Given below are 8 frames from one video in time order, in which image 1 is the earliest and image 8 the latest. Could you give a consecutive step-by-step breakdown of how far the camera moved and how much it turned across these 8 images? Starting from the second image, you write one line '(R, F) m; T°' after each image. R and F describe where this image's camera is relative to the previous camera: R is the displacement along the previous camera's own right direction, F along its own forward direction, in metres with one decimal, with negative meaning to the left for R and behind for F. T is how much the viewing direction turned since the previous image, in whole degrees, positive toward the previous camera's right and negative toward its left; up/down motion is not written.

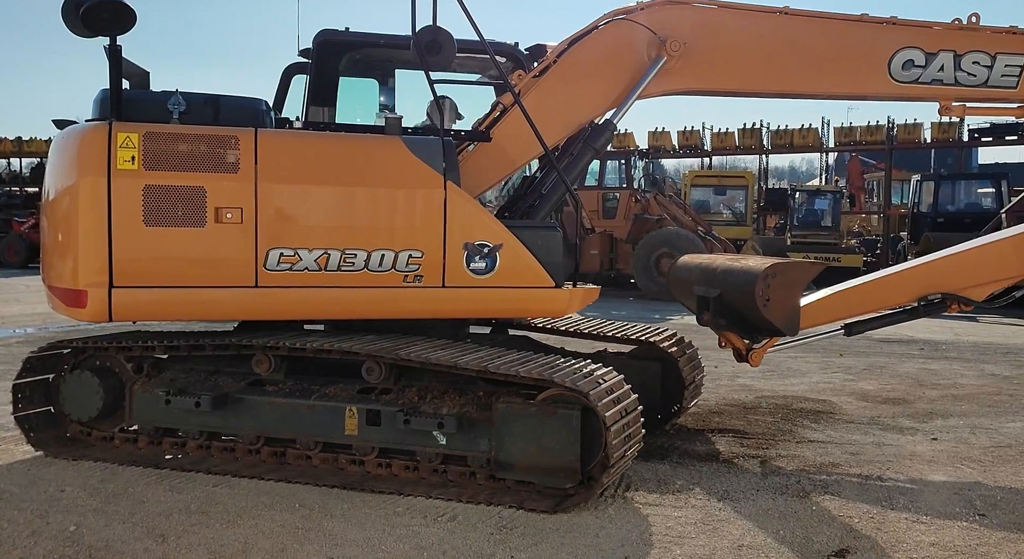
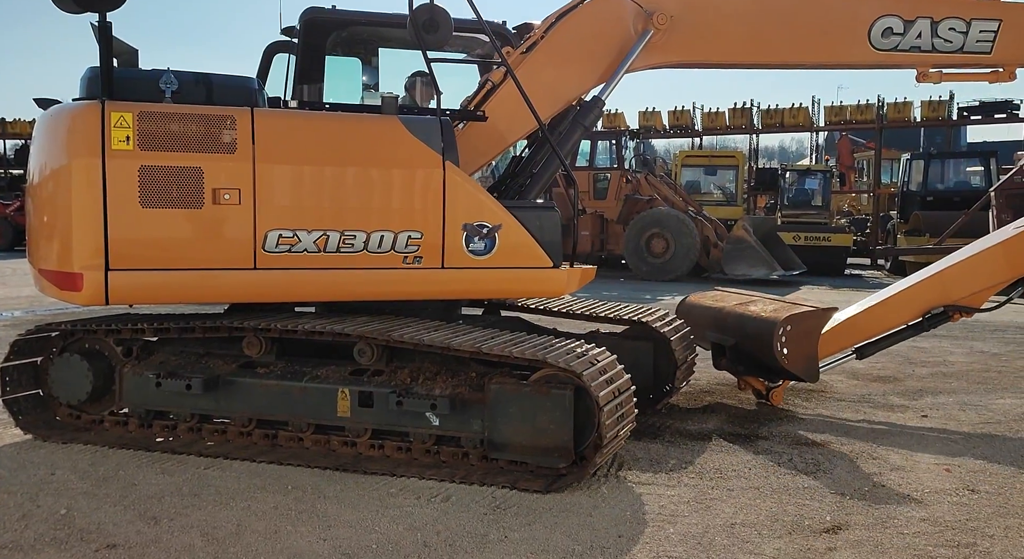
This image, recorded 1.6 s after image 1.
(0.0, 0.0) m; +1°
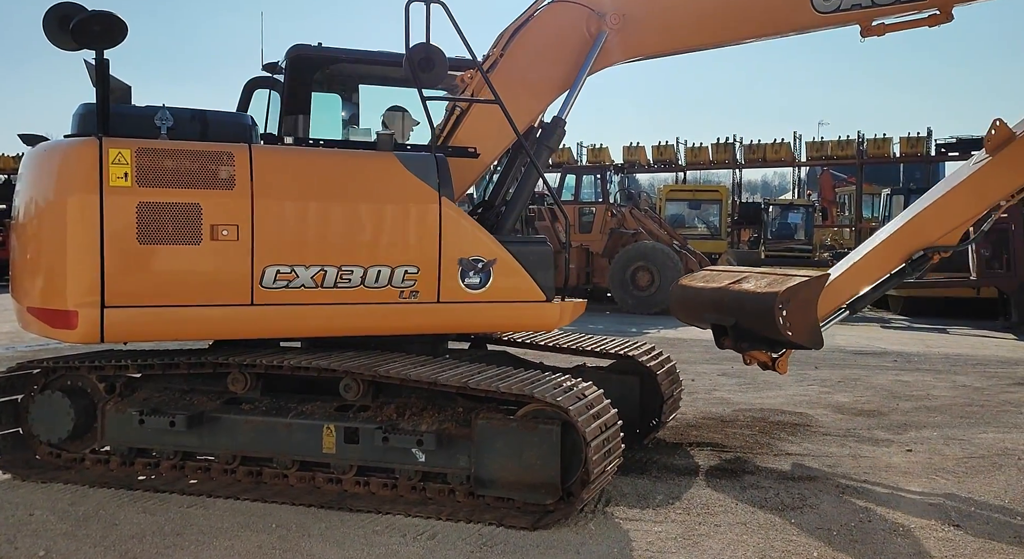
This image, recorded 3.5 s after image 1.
(0.0, 0.0) m; +1°
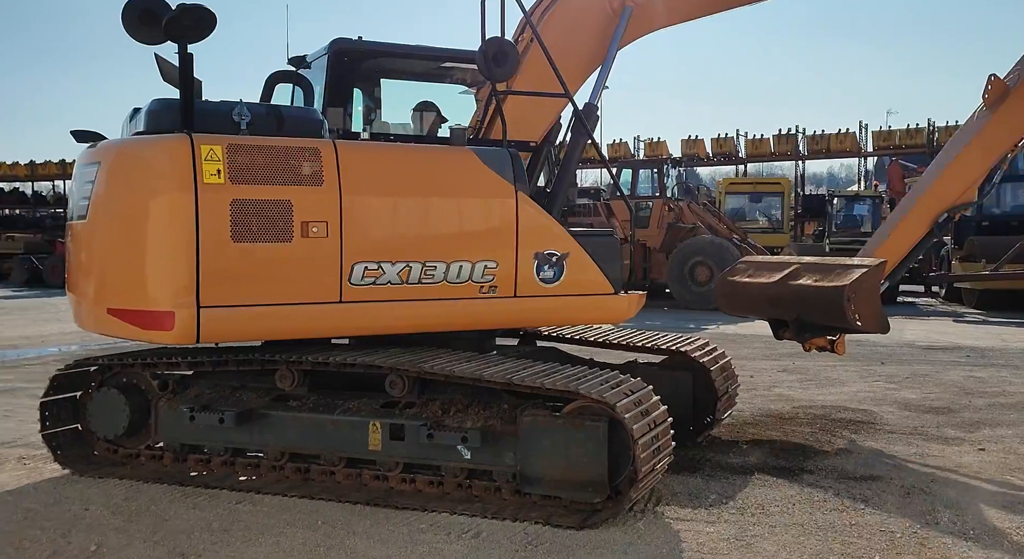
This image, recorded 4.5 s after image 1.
(+0.1, +0.1) m; -4°
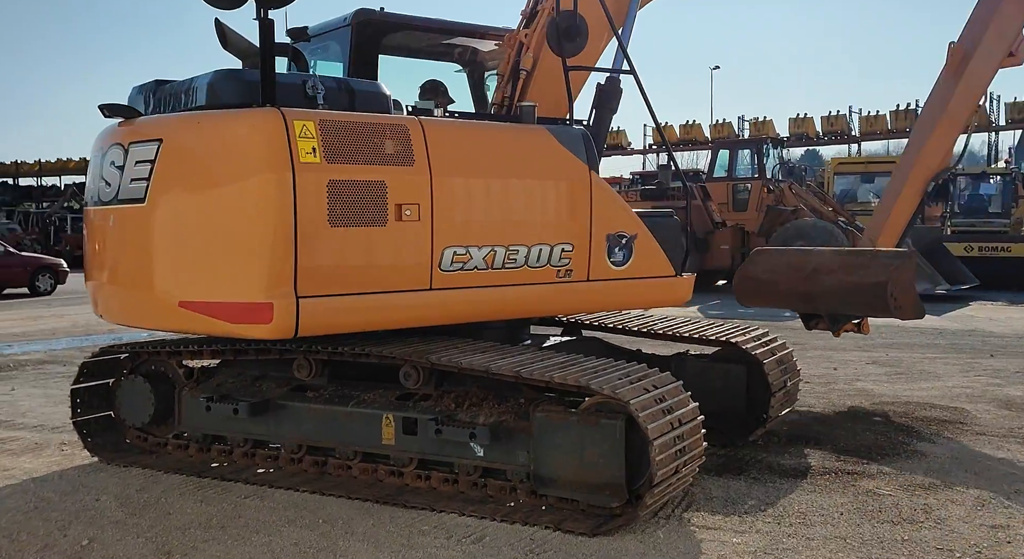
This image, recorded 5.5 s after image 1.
(+0.4, +0.3) m; -7°
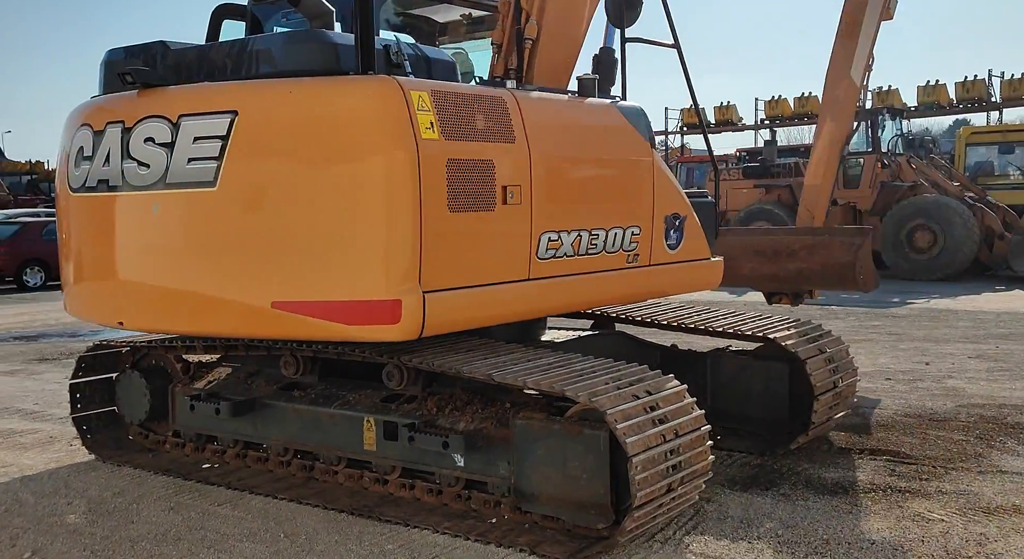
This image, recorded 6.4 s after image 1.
(+0.6, +0.4) m; -8°
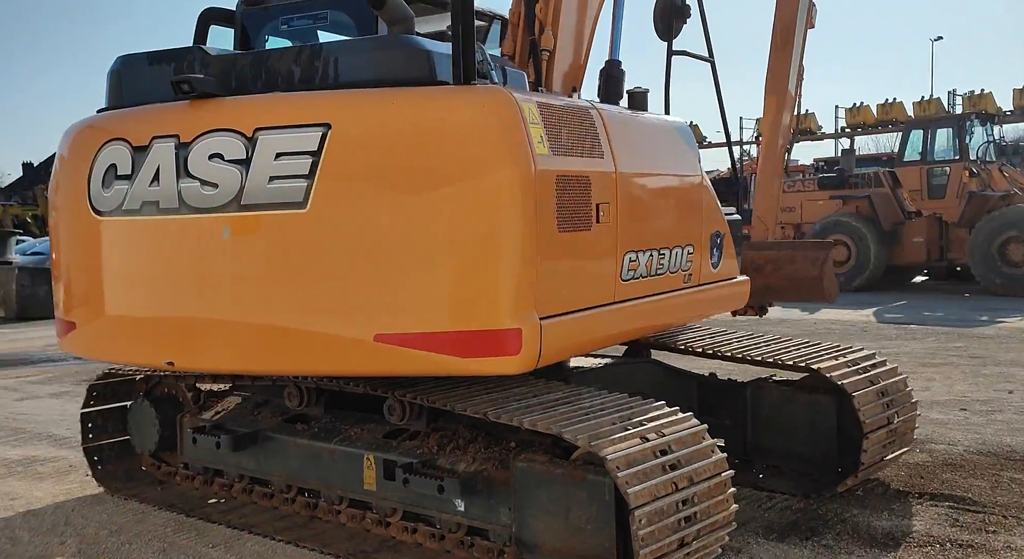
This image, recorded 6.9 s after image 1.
(+0.3, +0.3) m; -5°
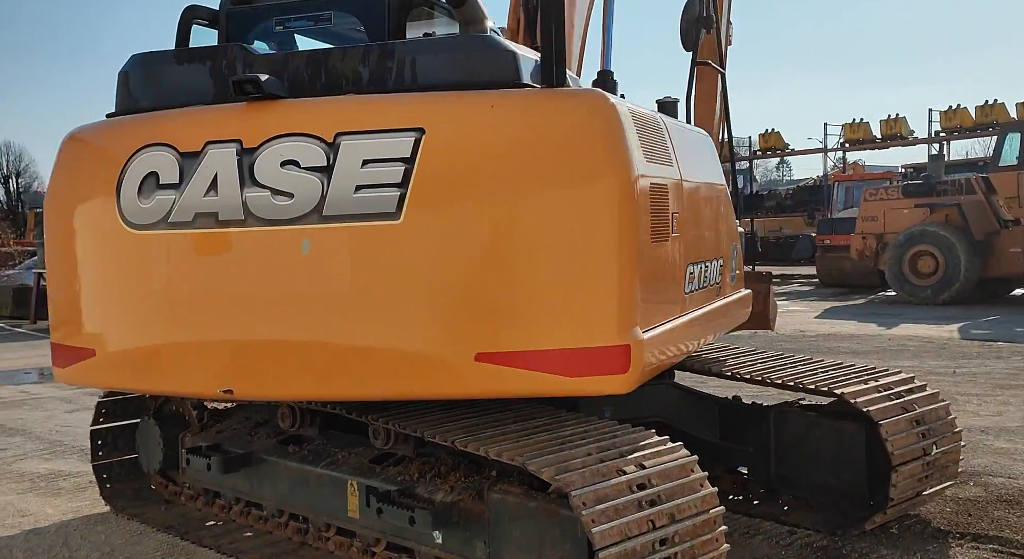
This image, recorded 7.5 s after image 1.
(+0.4, +0.2) m; -6°
